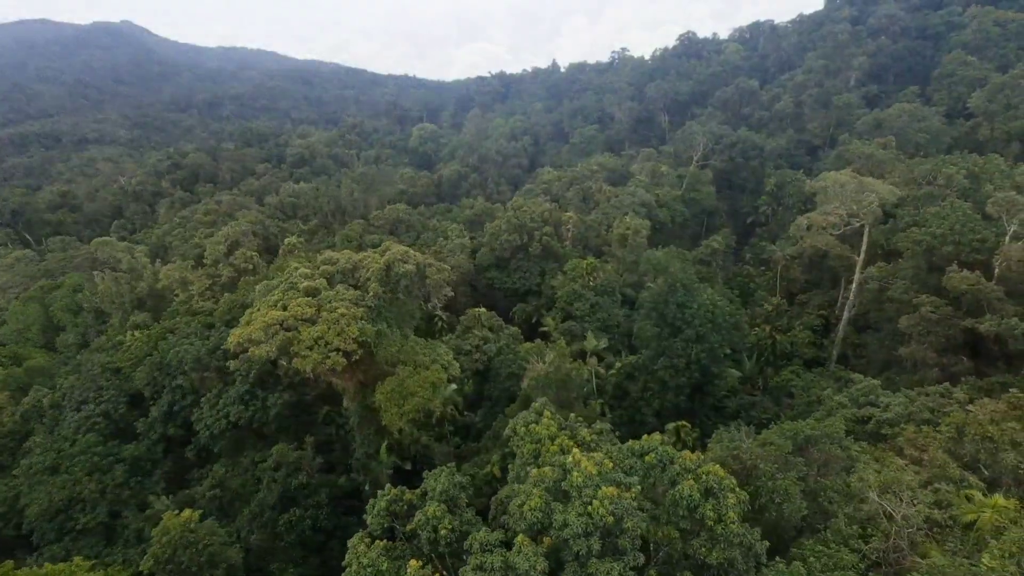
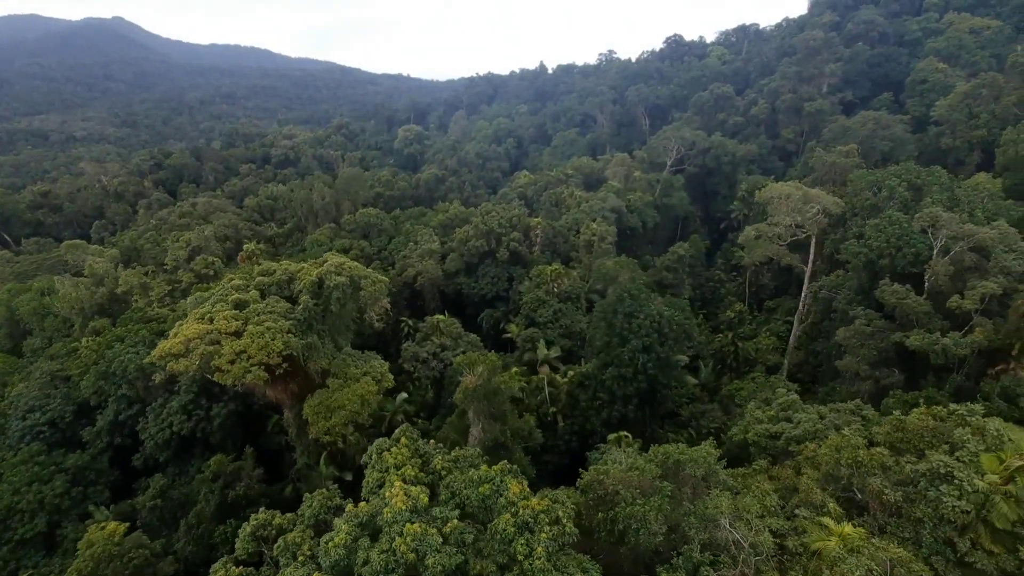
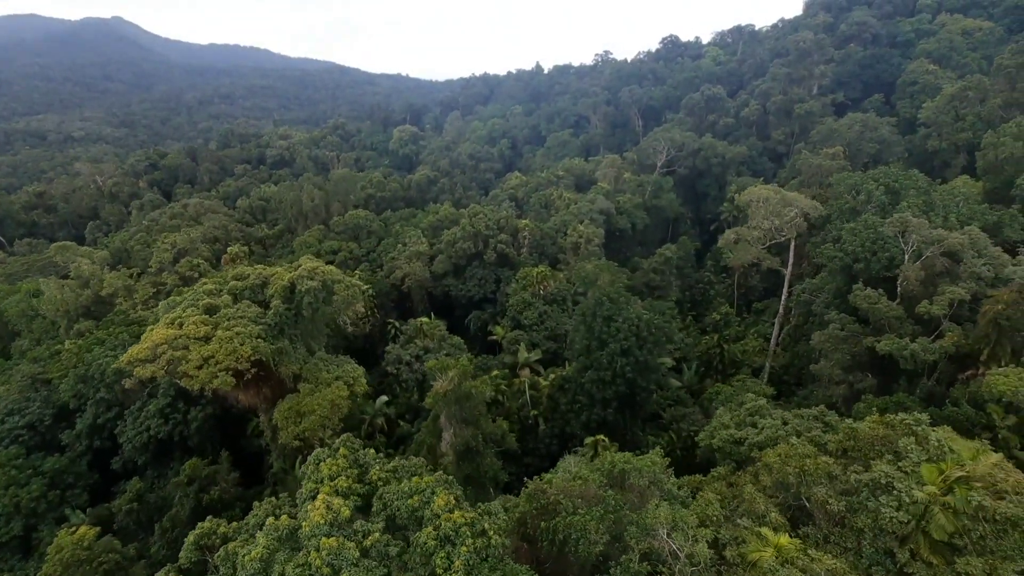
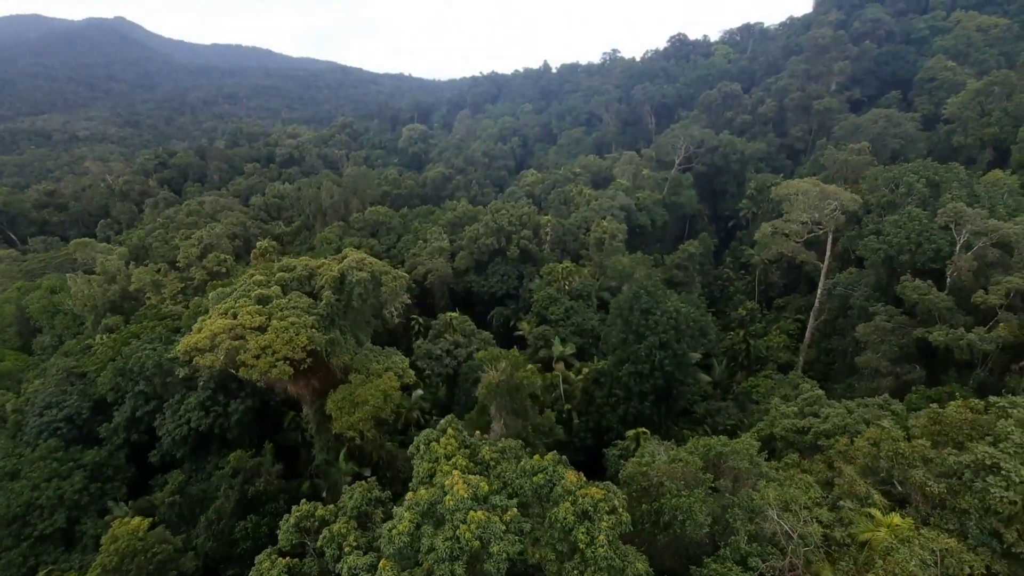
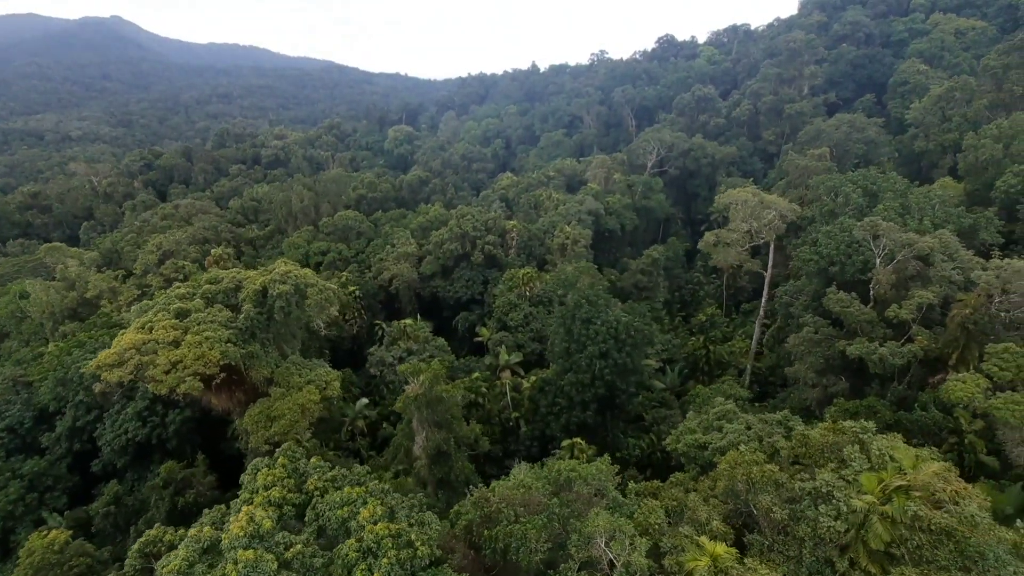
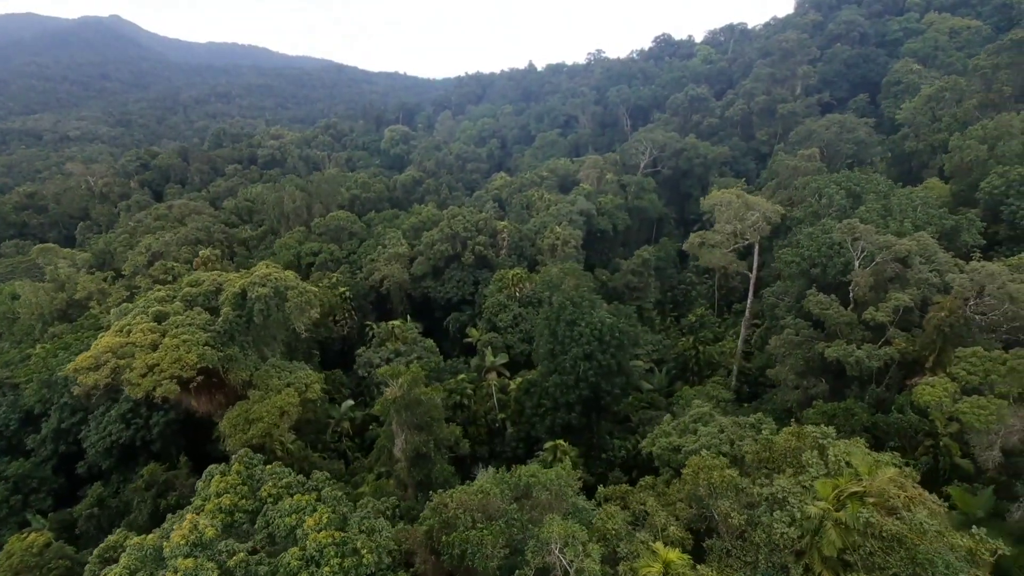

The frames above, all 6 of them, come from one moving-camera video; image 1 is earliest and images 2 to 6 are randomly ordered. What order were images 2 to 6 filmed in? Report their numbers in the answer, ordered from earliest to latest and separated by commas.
4, 2, 3, 5, 6
